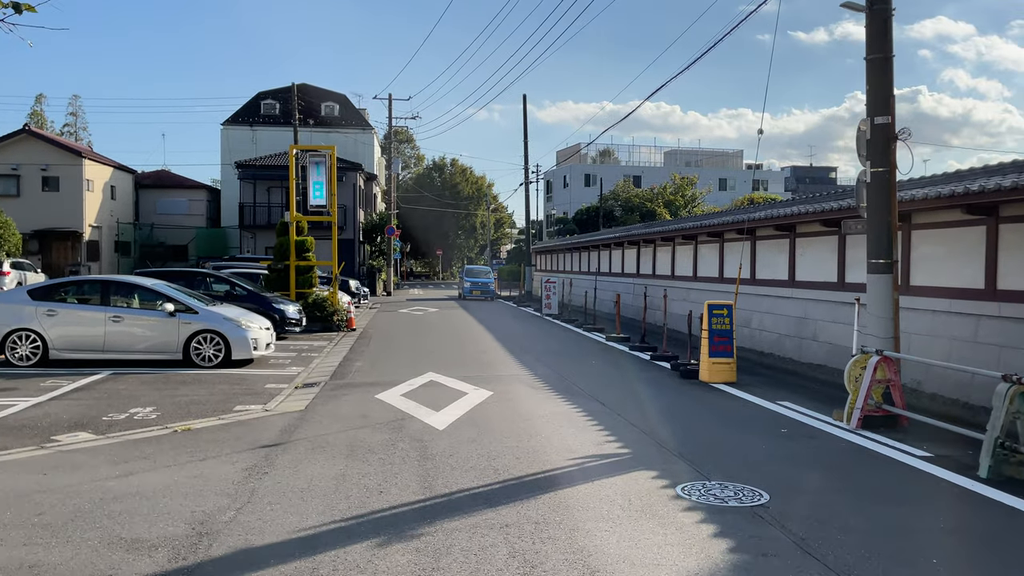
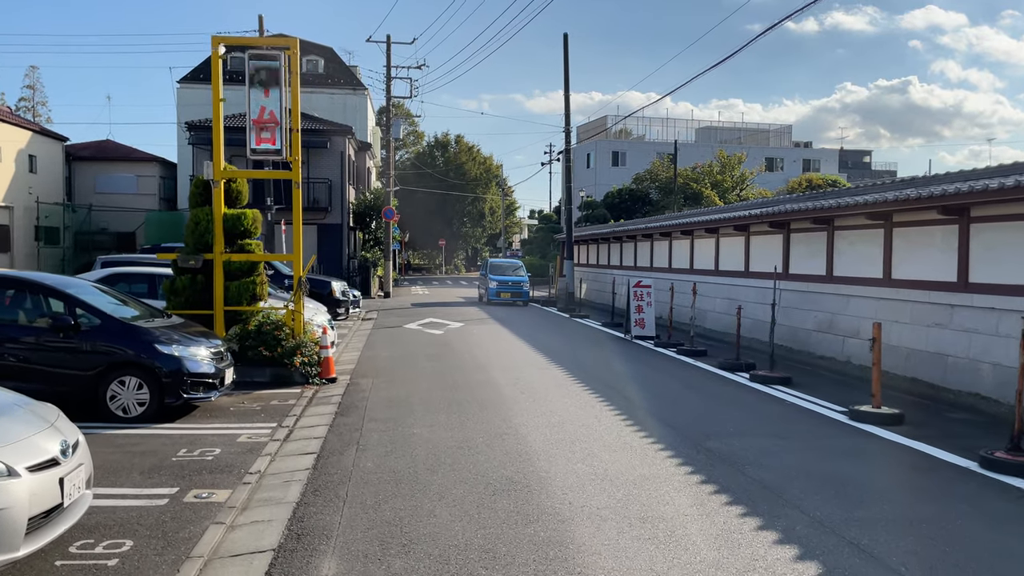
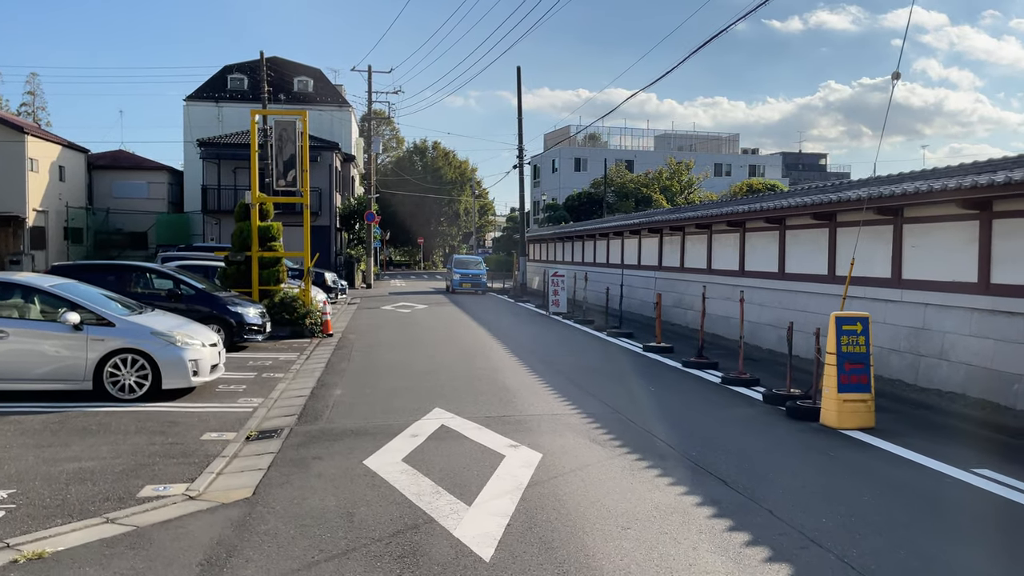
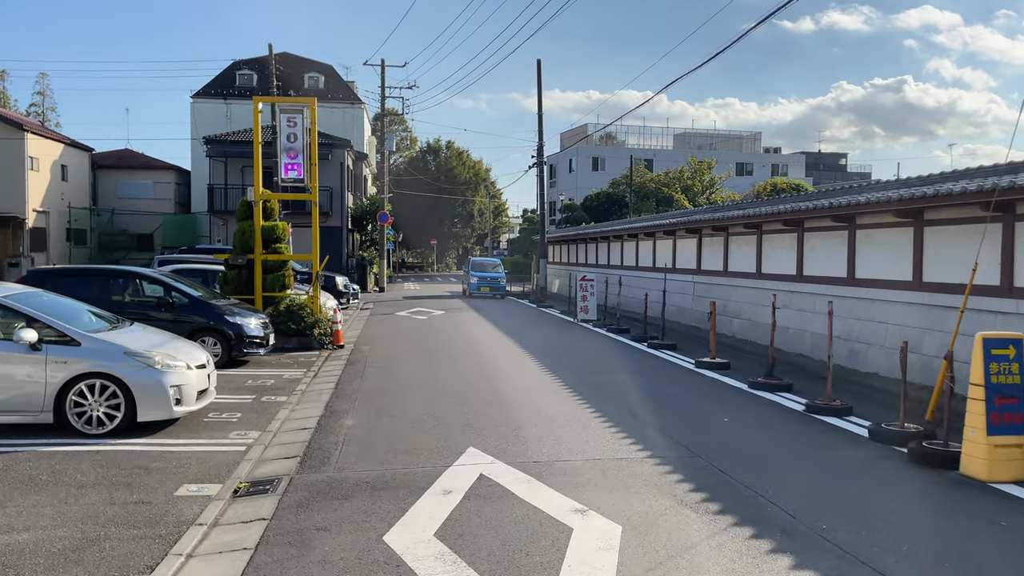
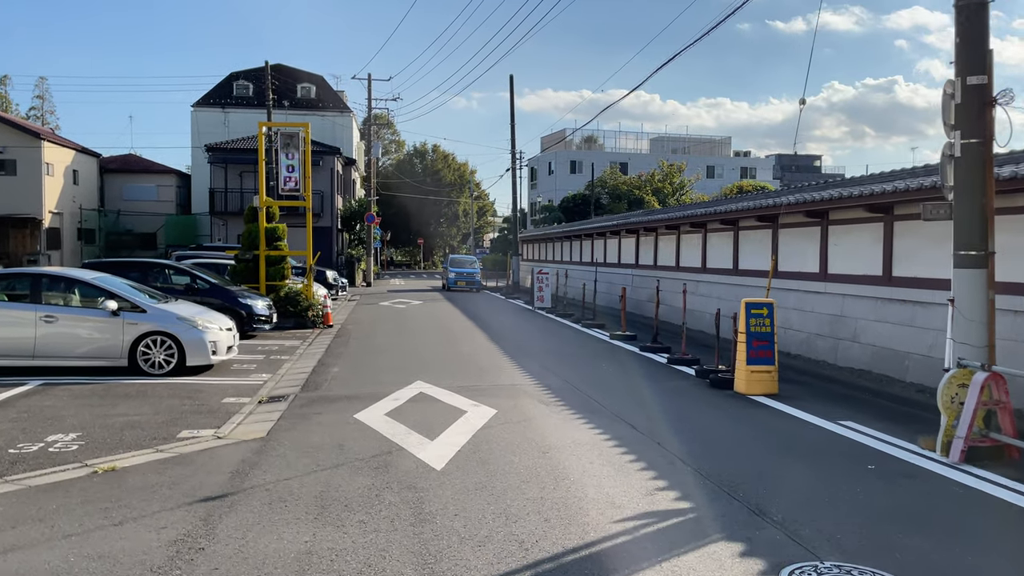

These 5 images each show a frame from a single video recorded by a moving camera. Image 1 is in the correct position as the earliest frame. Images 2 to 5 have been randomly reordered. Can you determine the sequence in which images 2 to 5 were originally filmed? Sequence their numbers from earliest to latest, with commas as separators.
5, 3, 4, 2
